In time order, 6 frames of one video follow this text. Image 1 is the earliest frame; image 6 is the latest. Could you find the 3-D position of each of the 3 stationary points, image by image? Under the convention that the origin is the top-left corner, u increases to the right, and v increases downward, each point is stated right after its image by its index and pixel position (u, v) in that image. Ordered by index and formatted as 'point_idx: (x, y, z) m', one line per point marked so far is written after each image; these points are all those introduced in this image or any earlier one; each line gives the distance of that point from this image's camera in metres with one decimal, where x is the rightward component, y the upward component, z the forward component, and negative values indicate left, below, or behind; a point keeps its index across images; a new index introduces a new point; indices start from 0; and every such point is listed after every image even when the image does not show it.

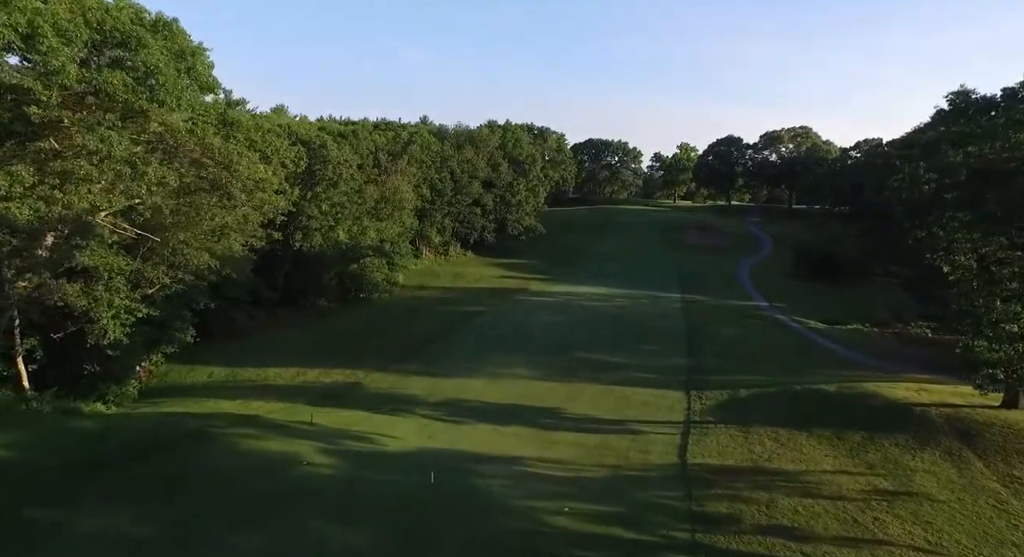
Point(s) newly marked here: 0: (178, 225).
0: (-8.5, +1.3, +19.4) m
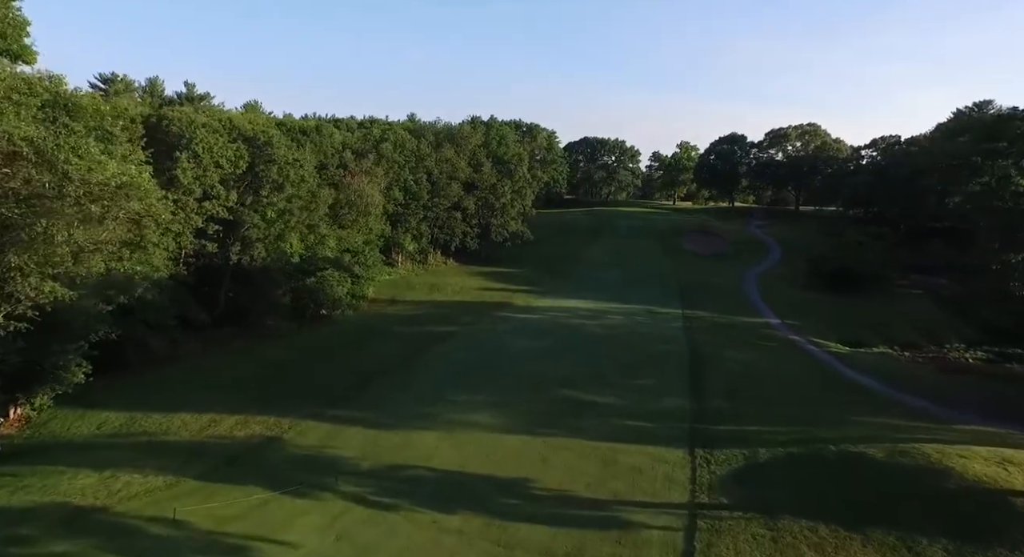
0: (-9.5, +0.6, +14.6) m
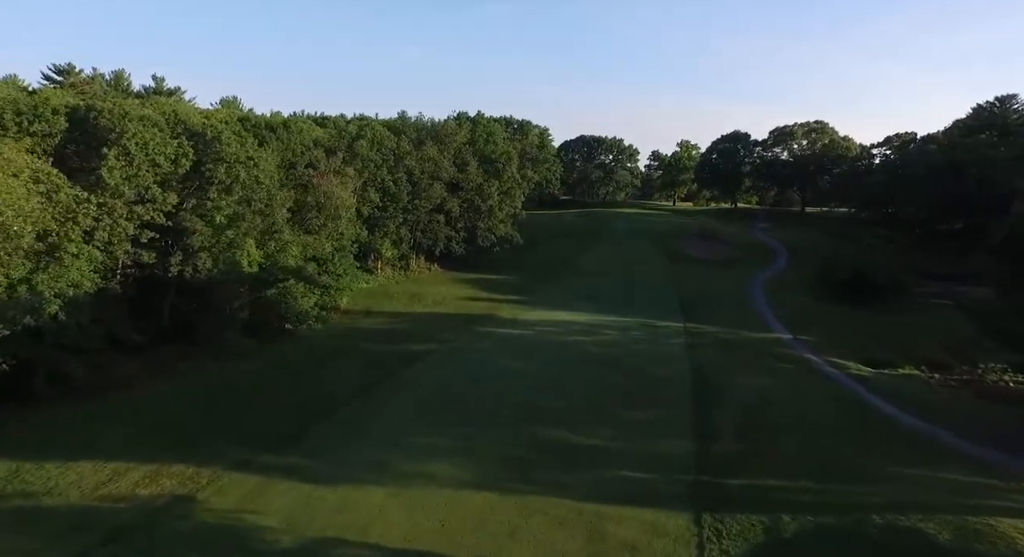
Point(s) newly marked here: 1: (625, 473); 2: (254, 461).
0: (-10.2, +0.2, +11.0) m
1: (+2.6, -4.4, +17.4) m
2: (-6.1, -4.3, +17.8) m
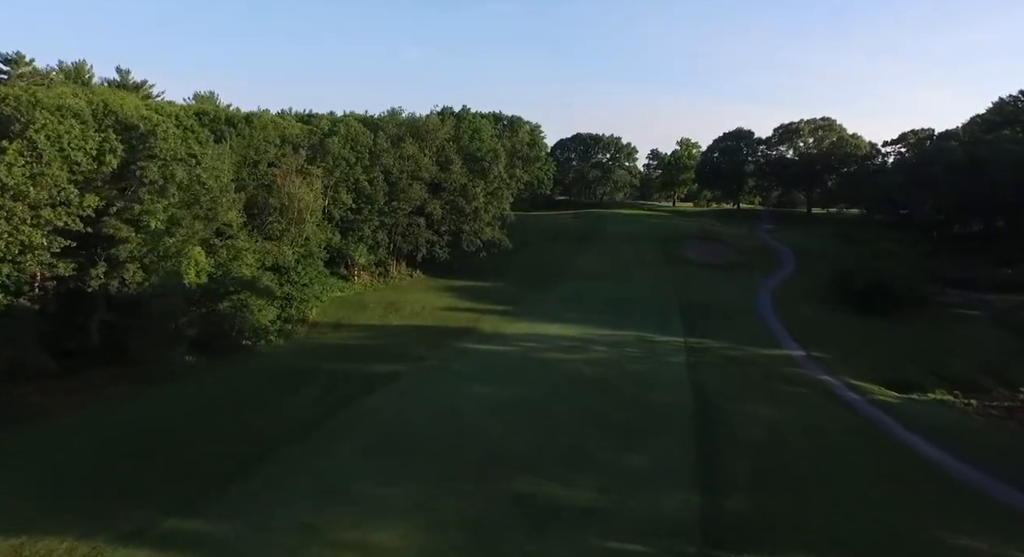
0: (-11.0, -0.3, +7.6) m
1: (+1.8, -4.8, +13.9) m
2: (-6.8, -4.7, +14.4) m
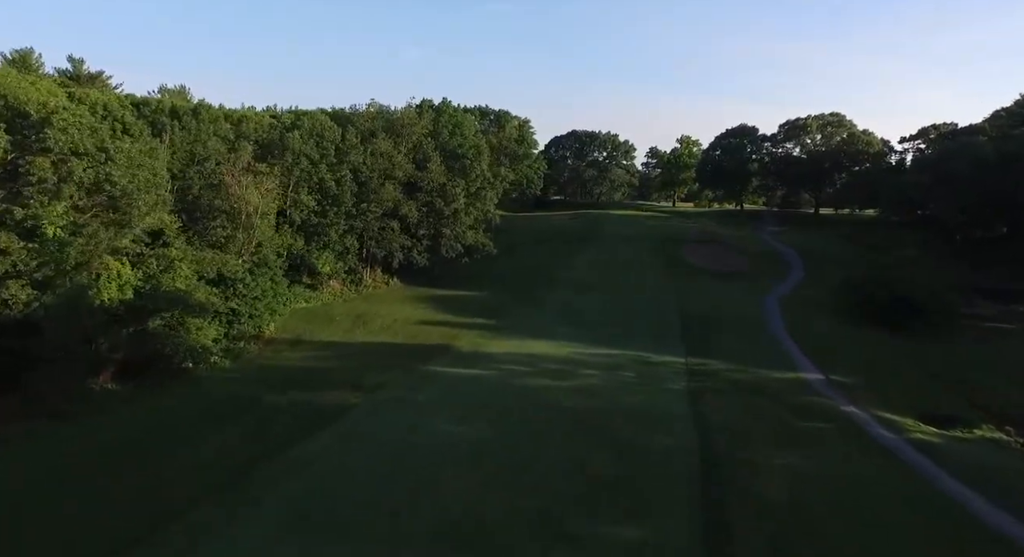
0: (-11.8, -0.8, +3.7) m
1: (+1.0, -5.3, +10.1) m
2: (-7.6, -5.2, +10.5) m
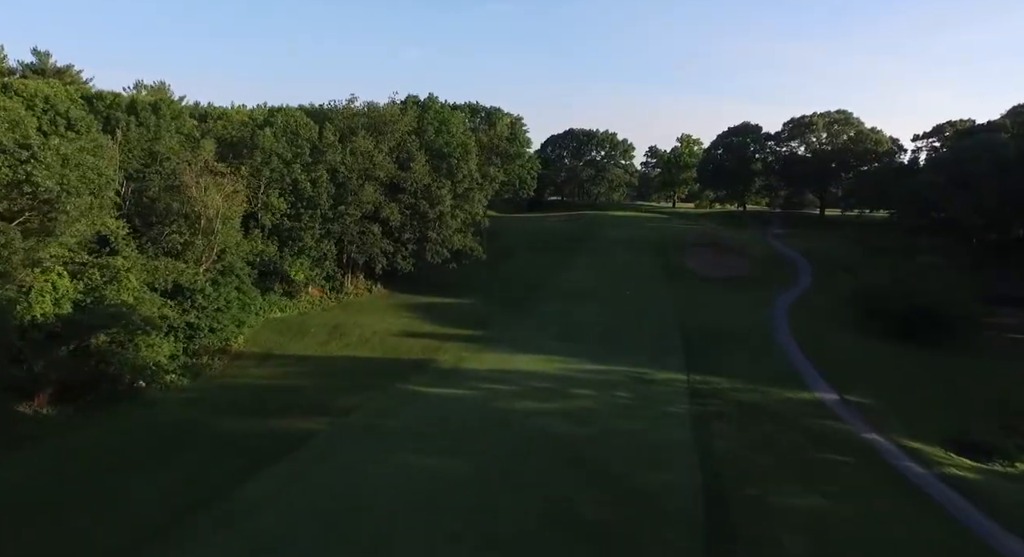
0: (-12.3, -1.1, +1.2) m
1: (+0.5, -5.7, +7.6) m
2: (-8.1, -5.5, +8.1) m
